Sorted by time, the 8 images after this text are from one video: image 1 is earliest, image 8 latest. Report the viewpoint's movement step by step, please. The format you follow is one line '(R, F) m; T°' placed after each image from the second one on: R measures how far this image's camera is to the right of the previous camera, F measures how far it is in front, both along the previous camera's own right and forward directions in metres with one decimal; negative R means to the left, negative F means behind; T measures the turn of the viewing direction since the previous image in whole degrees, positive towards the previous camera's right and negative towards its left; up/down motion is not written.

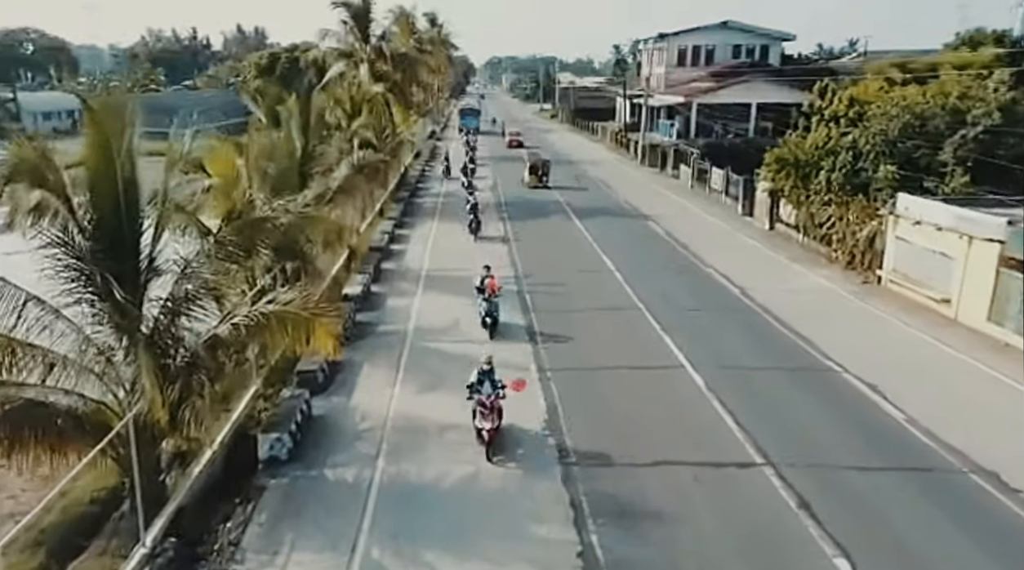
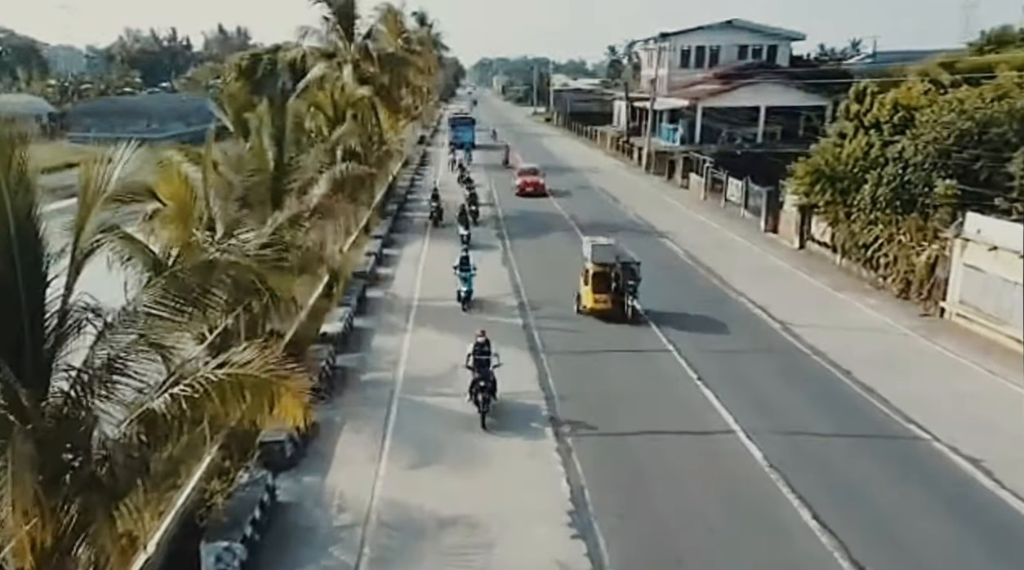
(-0.3, +3.0) m; +1°
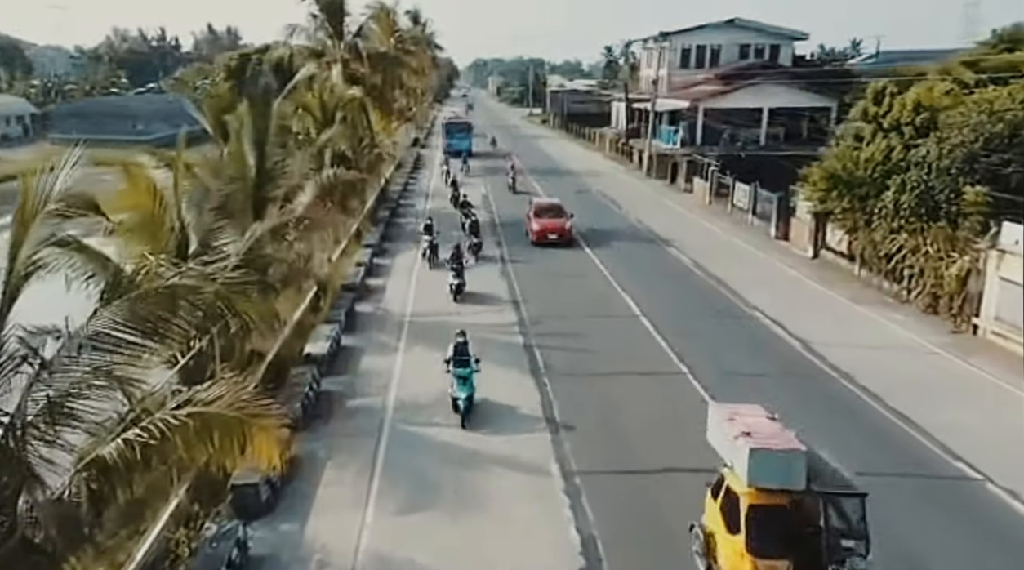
(-0.1, +1.4) m; 0°
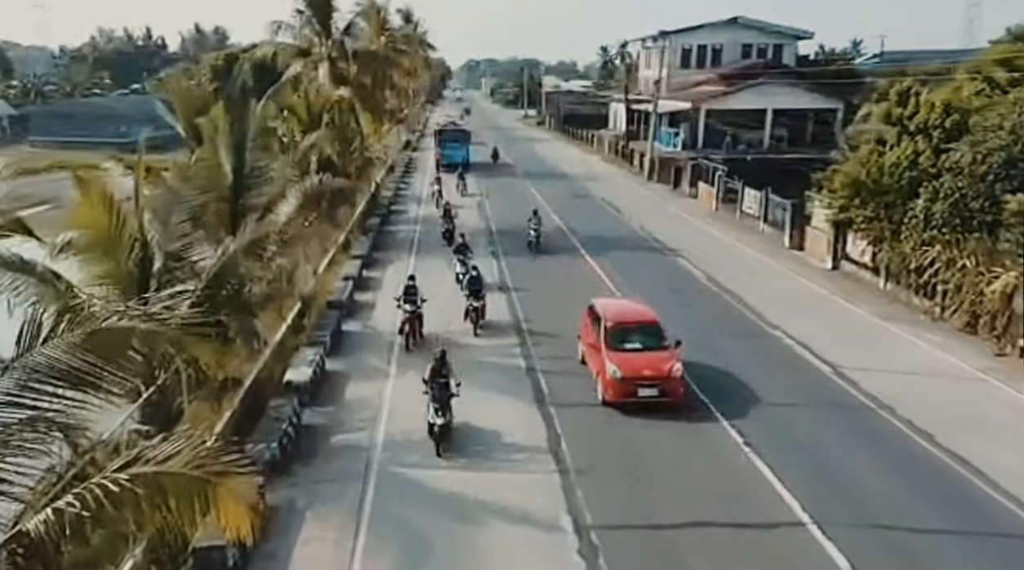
(-0.1, +1.6) m; 0°
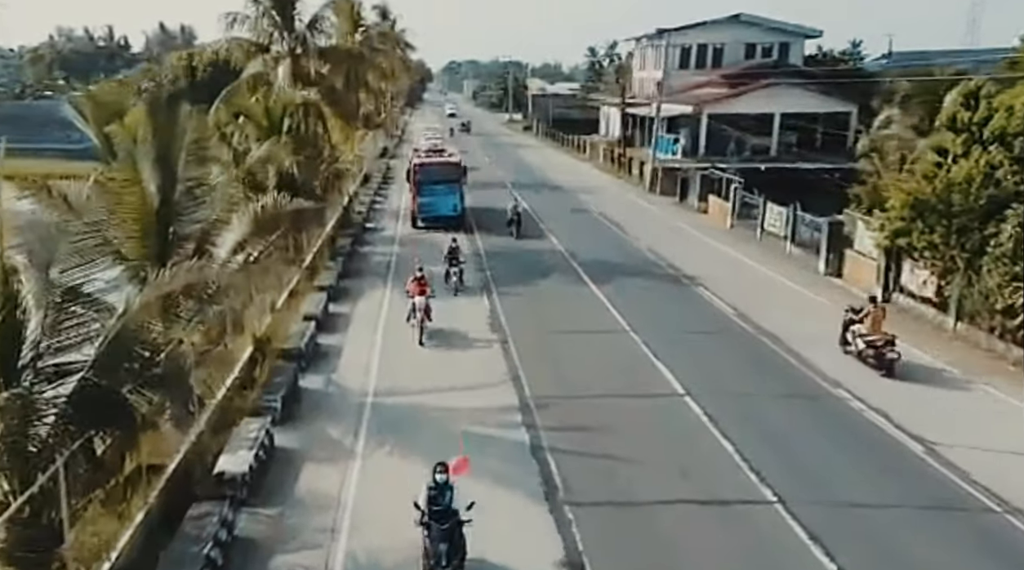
(-0.3, +3.6) m; +1°
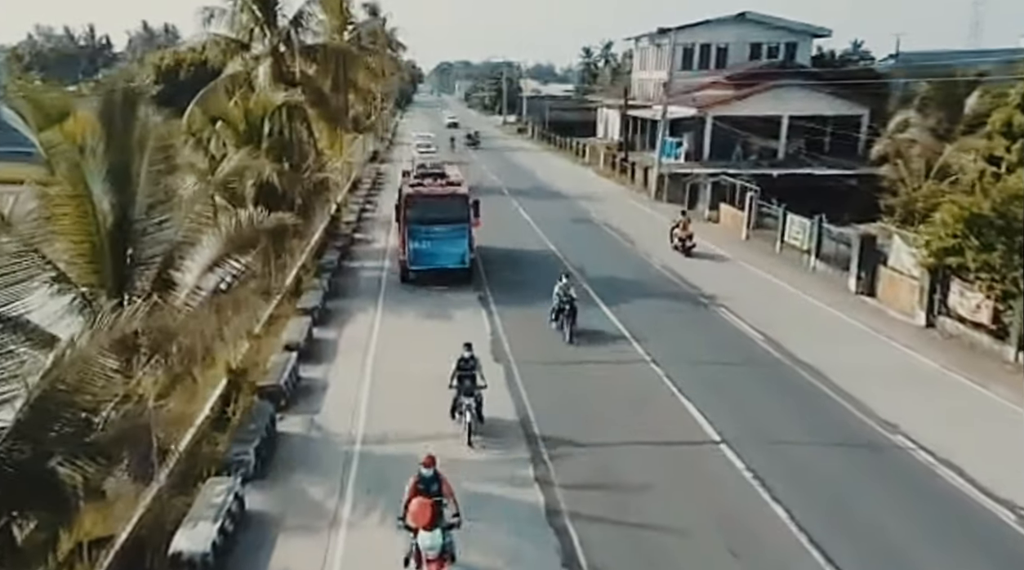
(-0.3, +1.9) m; +1°
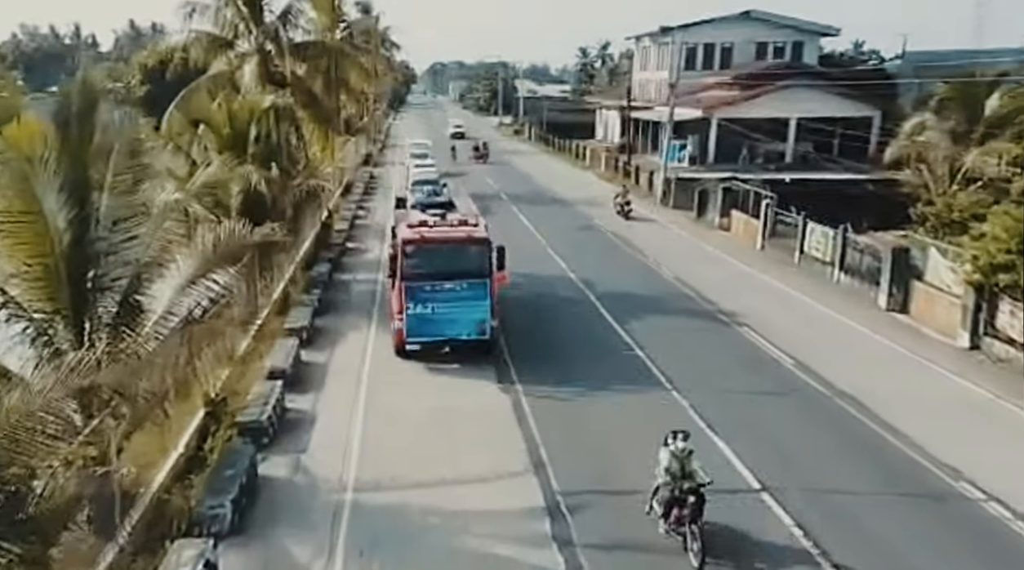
(-0.2, +1.5) m; 0°
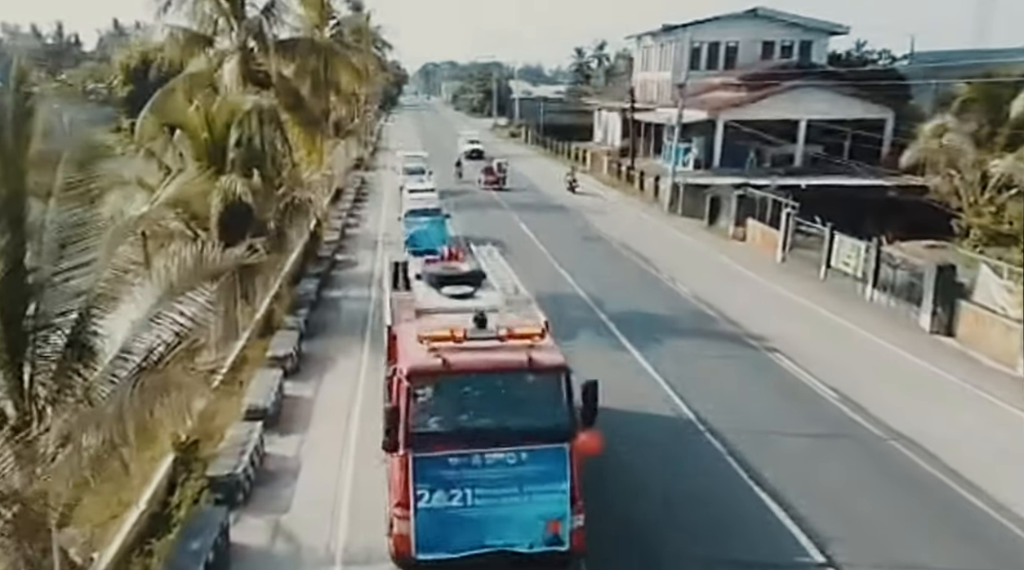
(-0.3, +1.7) m; +1°
